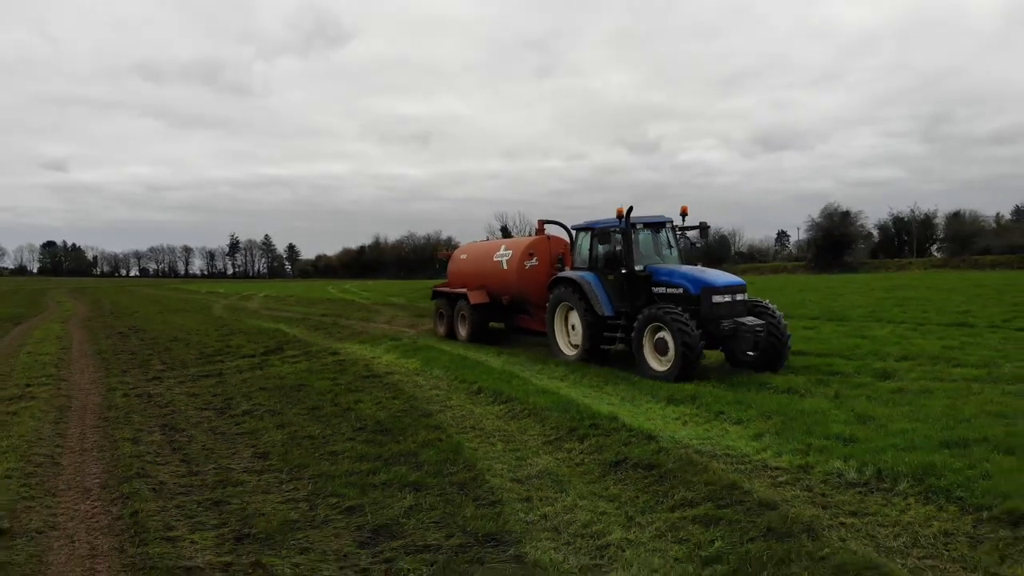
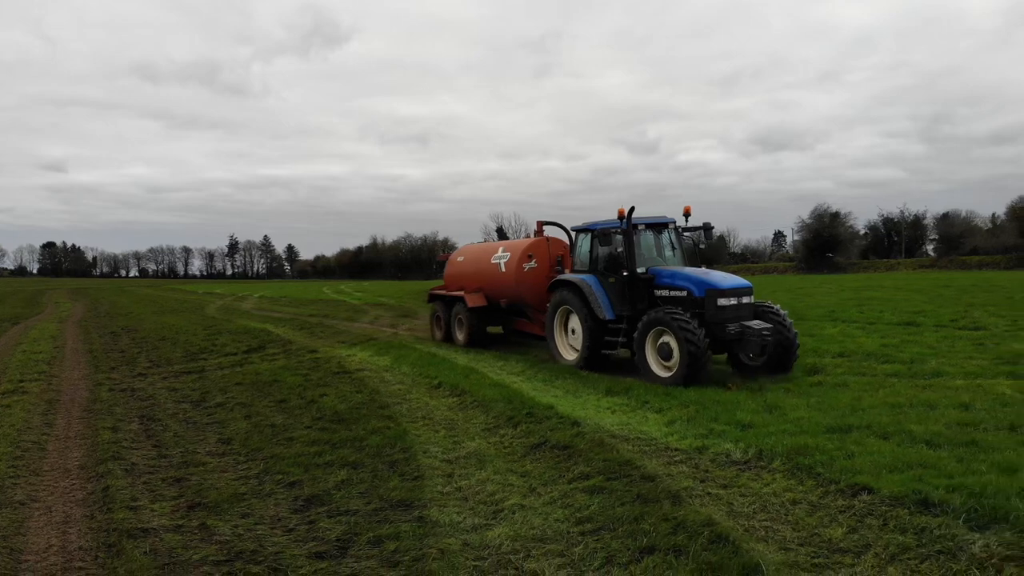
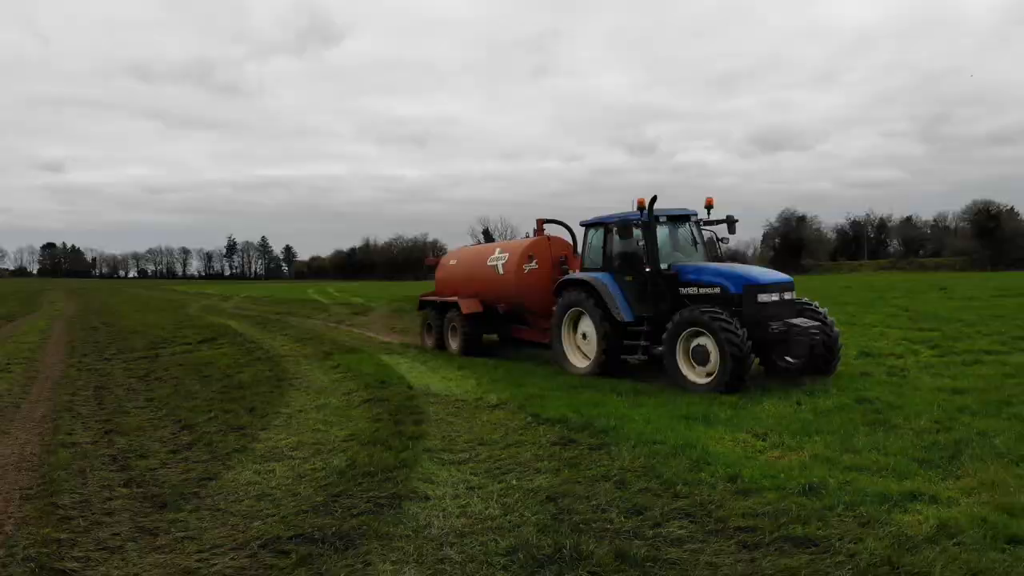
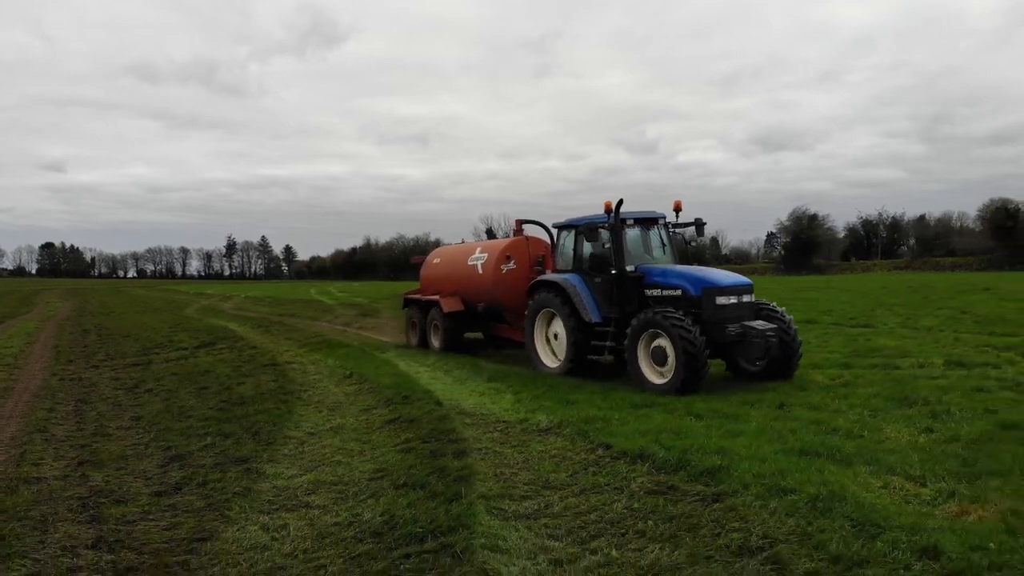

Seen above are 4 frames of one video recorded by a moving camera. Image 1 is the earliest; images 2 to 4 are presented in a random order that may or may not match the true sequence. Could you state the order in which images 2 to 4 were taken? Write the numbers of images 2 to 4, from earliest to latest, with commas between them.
2, 4, 3
